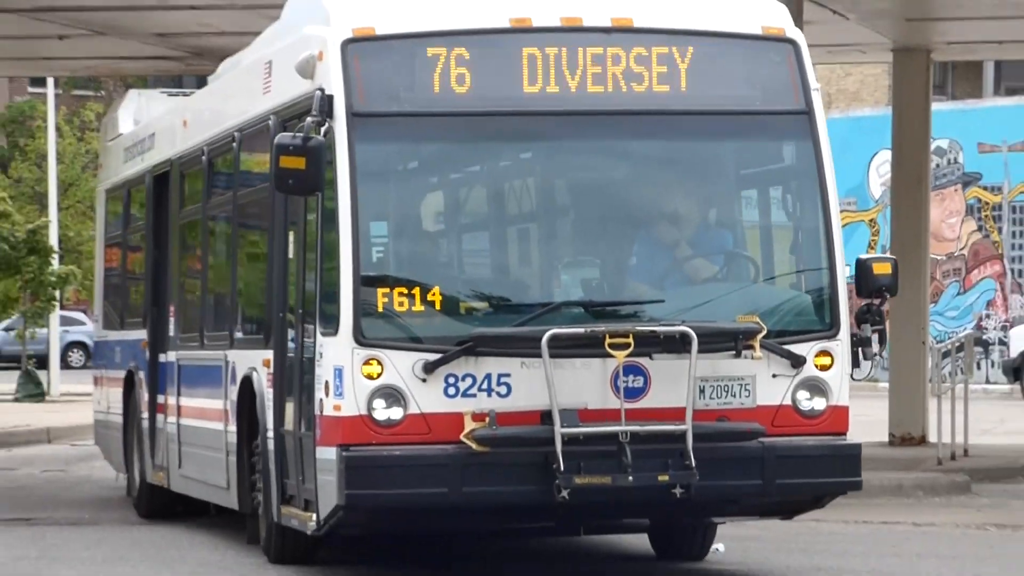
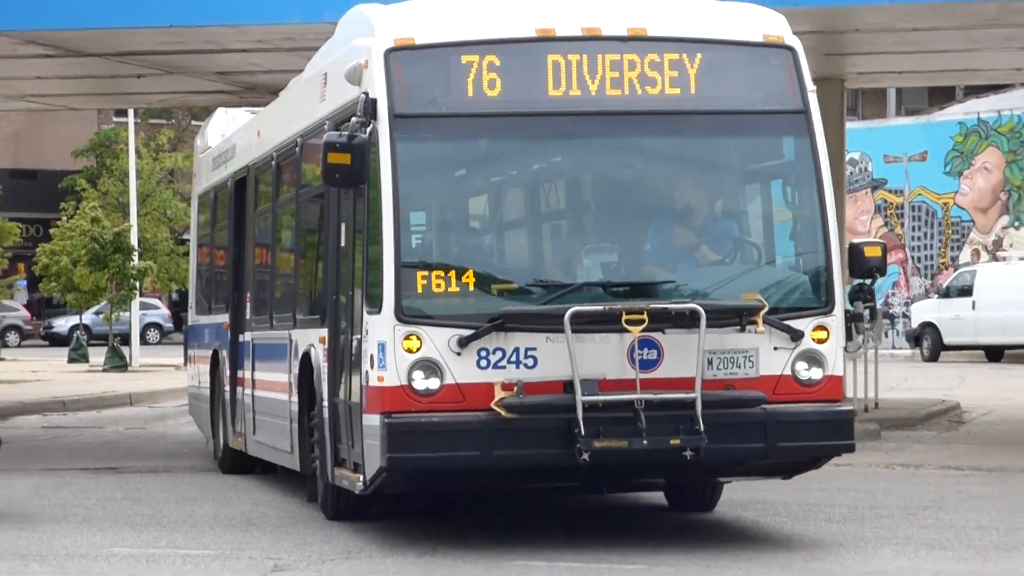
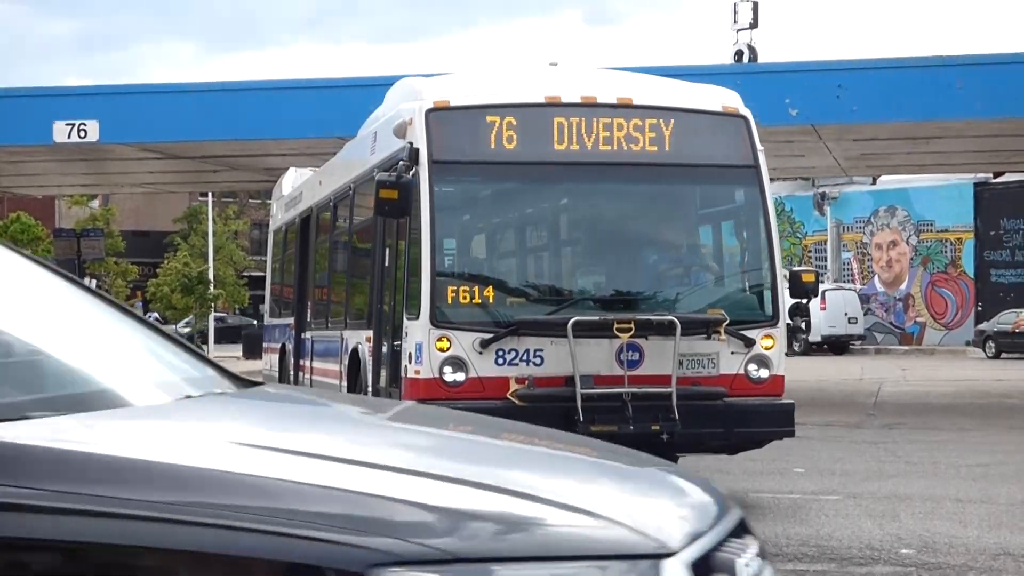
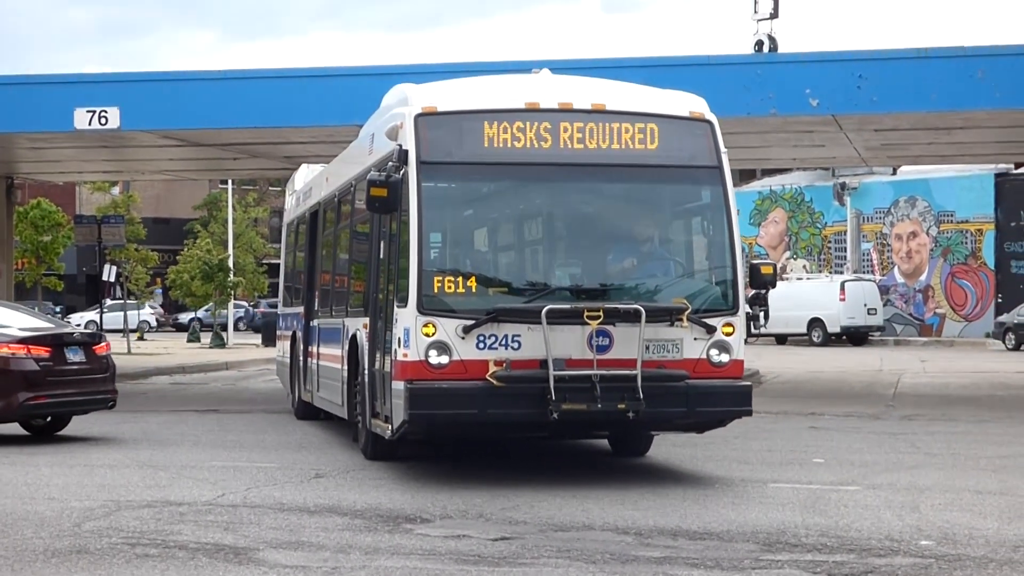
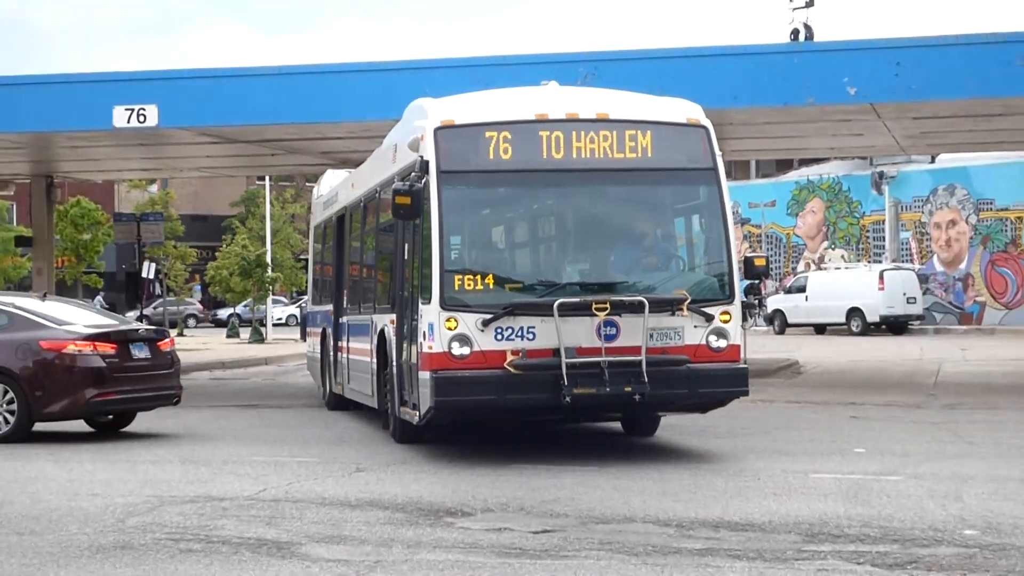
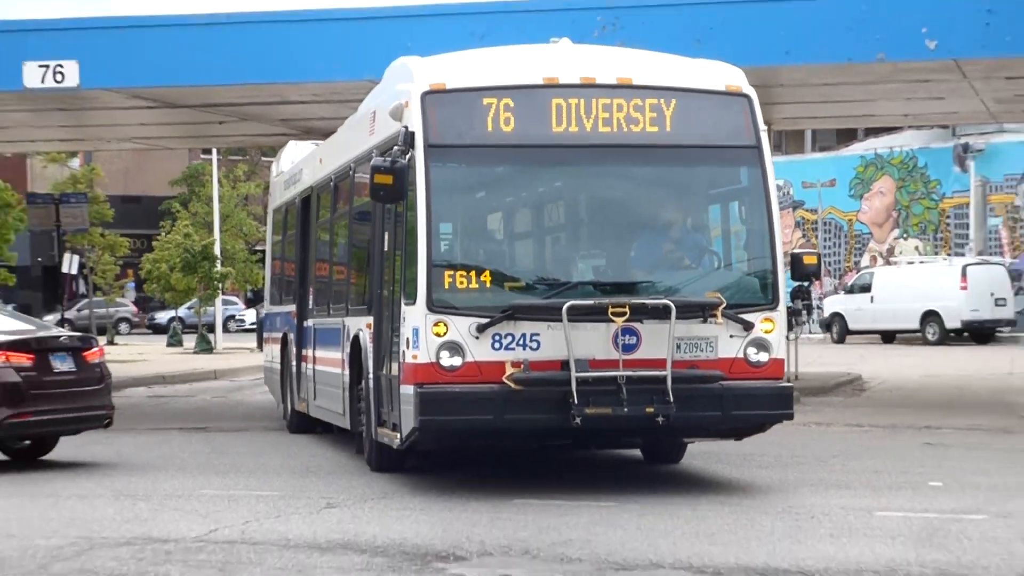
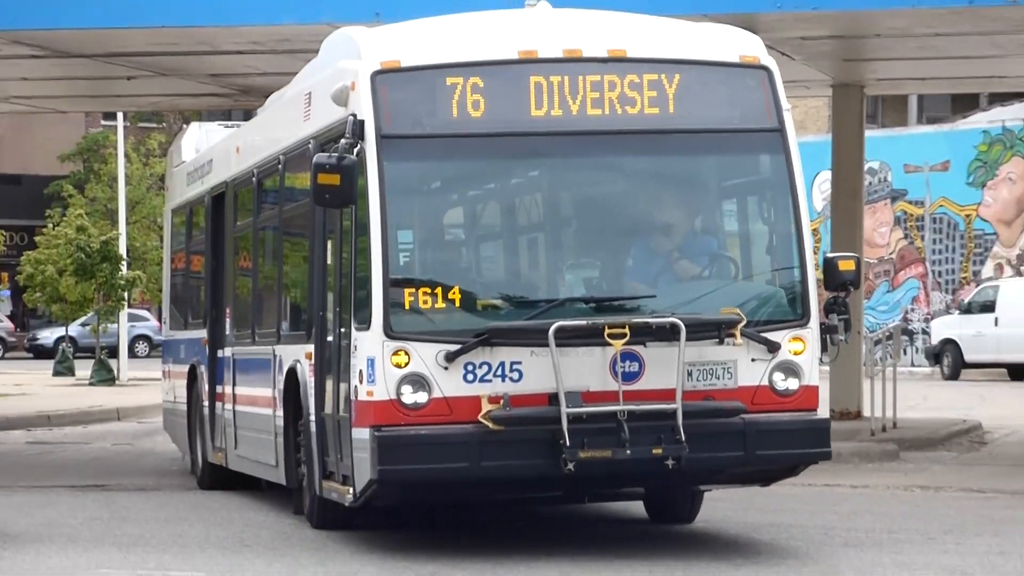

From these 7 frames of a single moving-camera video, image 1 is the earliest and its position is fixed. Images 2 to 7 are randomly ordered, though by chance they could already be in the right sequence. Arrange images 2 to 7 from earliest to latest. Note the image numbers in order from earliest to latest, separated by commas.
7, 2, 6, 5, 4, 3
